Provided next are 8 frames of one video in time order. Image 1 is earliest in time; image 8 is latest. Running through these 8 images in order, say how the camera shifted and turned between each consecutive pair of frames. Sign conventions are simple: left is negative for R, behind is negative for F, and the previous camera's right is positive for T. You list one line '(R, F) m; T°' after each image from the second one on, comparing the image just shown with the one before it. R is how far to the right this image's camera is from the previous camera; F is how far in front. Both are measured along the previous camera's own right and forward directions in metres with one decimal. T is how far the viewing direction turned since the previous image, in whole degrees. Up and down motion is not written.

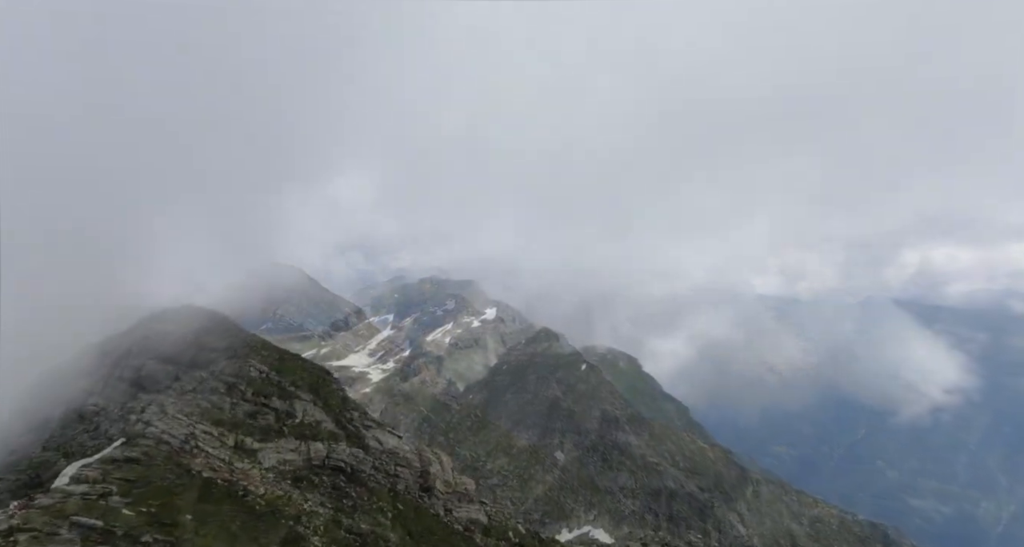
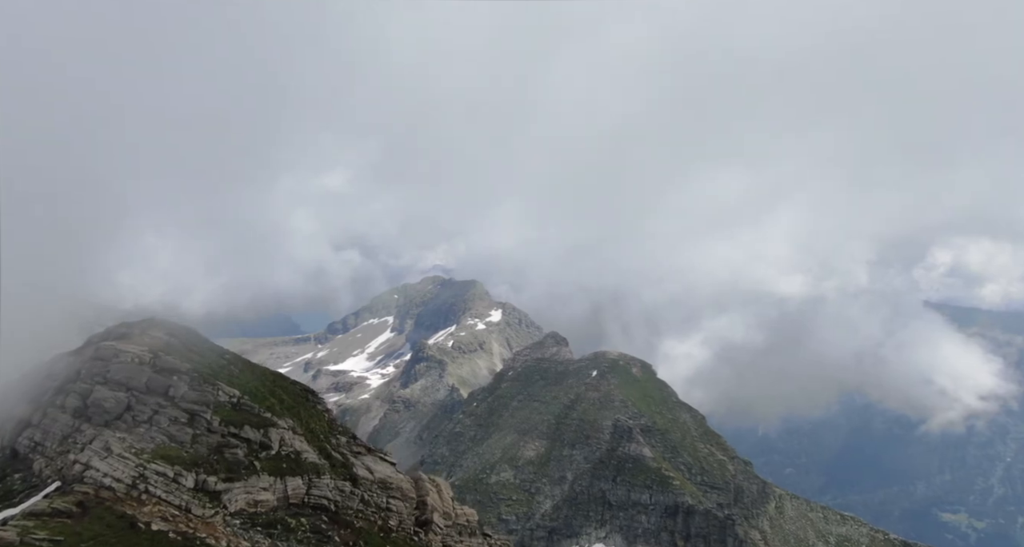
(-0.7, +17.6) m; 0°
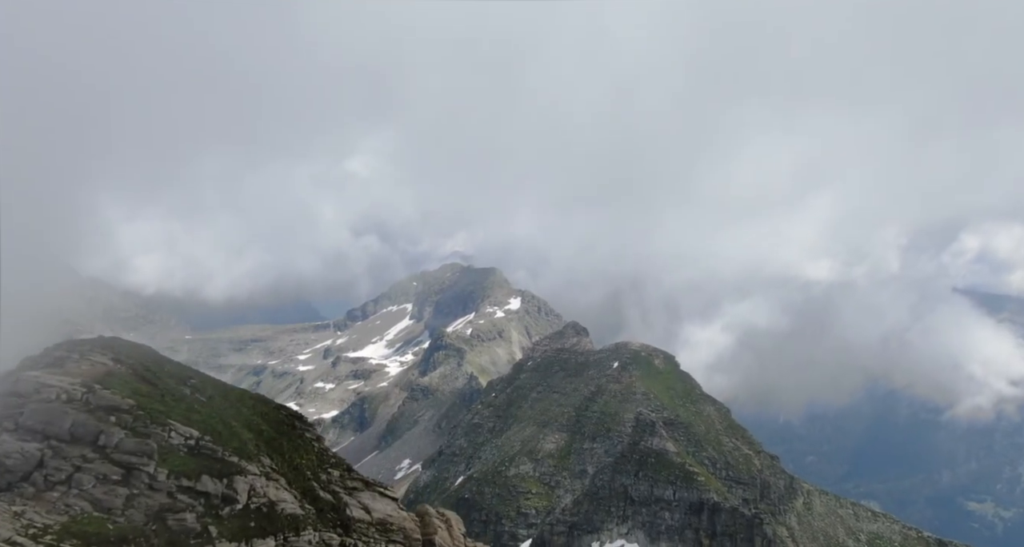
(+0.2, +7.8) m; -1°
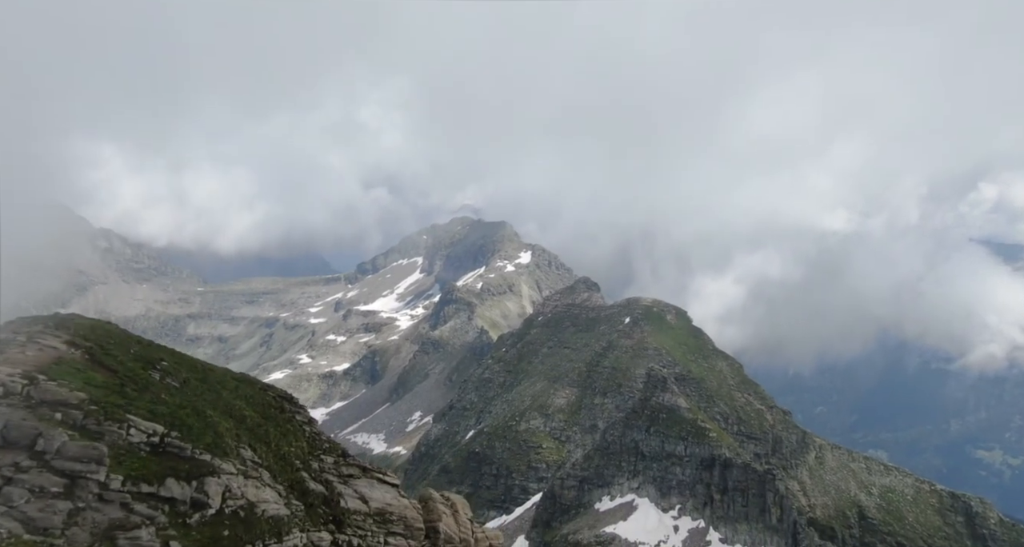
(+0.2, +3.8) m; -1°
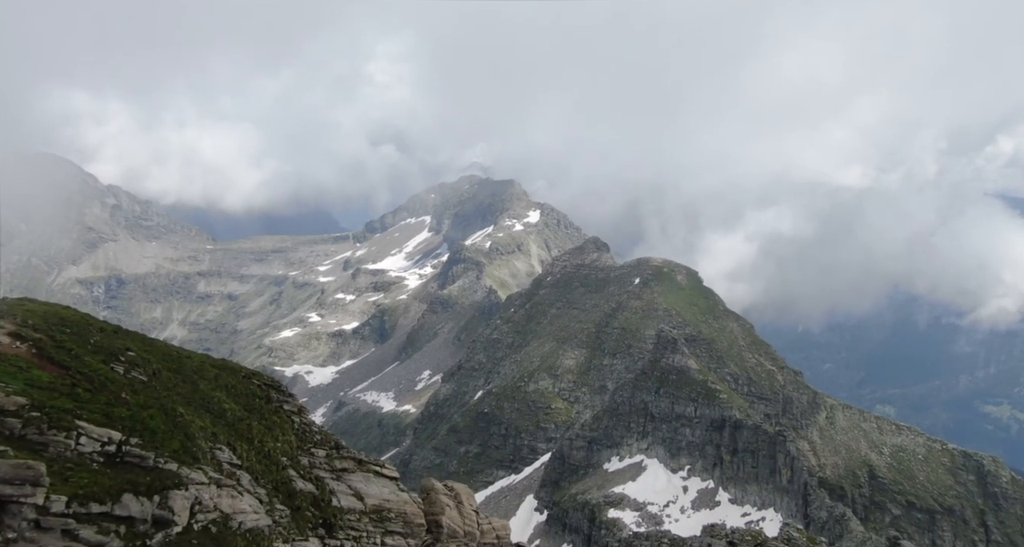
(+0.2, +3.4) m; -1°
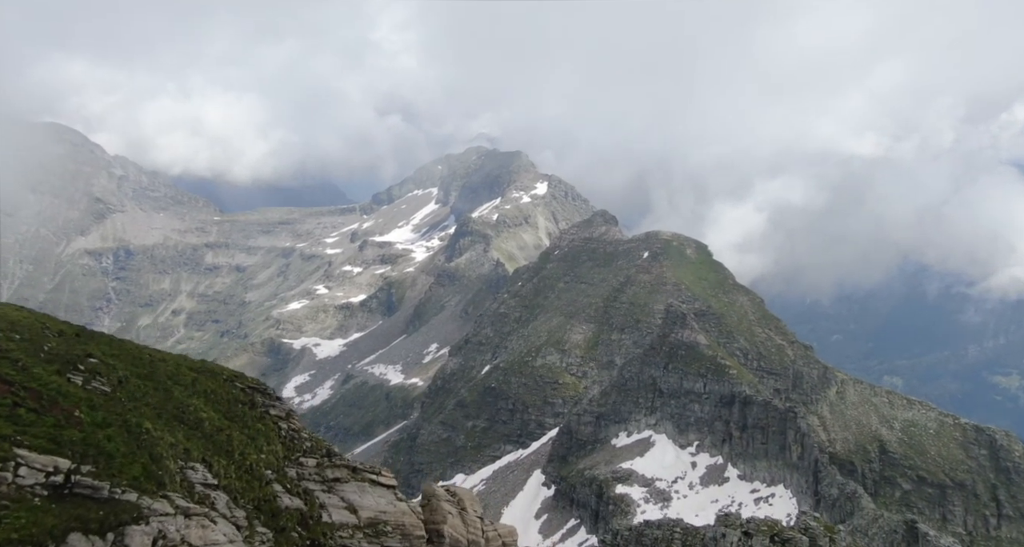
(+0.2, +3.2) m; -1°
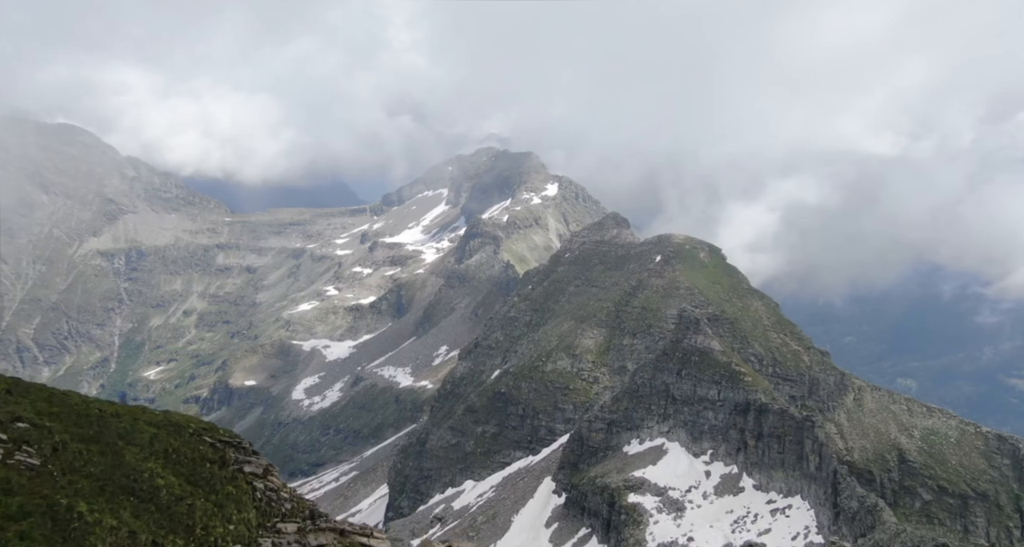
(+0.3, +4.9) m; -1°
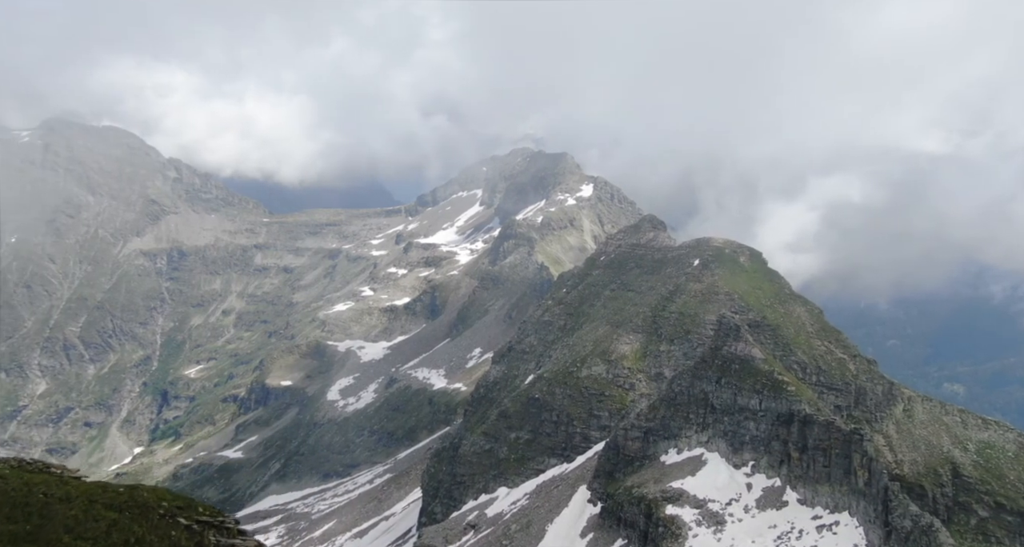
(+0.7, +6.6) m; -2°
